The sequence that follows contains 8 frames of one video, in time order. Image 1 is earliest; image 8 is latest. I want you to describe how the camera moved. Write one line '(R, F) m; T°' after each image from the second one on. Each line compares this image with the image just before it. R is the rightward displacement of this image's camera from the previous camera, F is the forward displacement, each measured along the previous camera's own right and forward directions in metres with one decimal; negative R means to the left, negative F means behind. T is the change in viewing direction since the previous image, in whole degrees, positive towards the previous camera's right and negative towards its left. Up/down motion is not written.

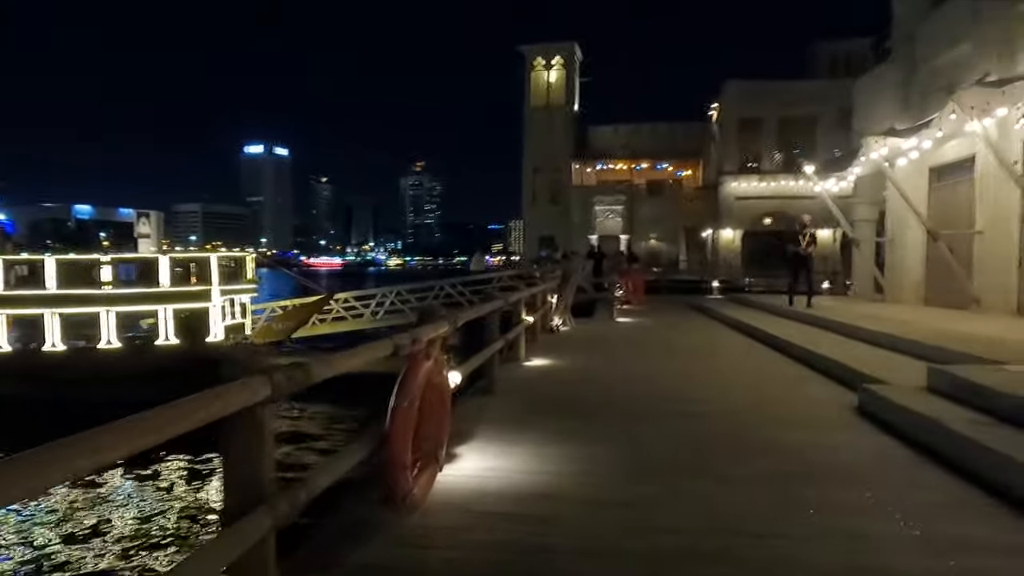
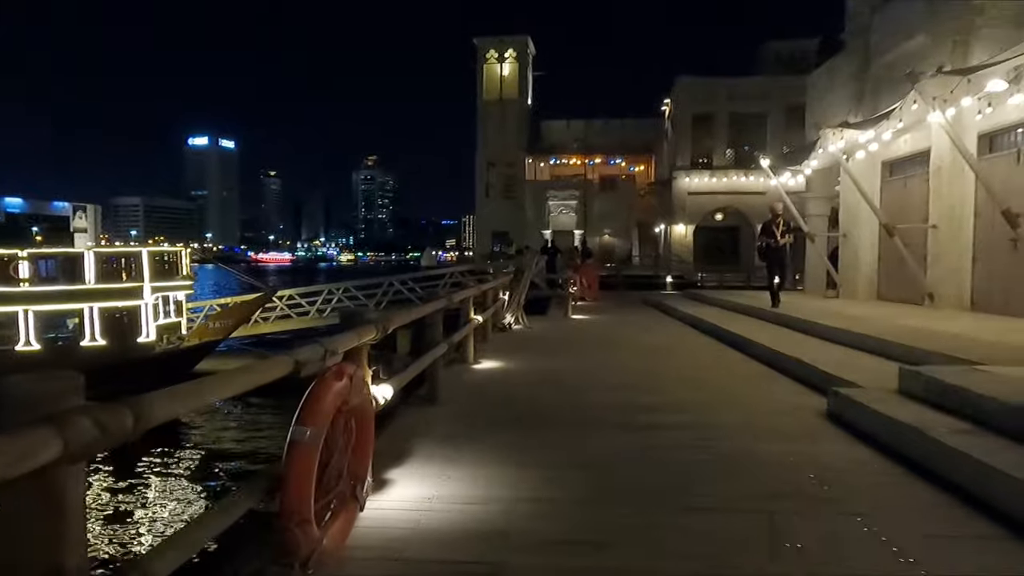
(+0.1, +0.6) m; +4°
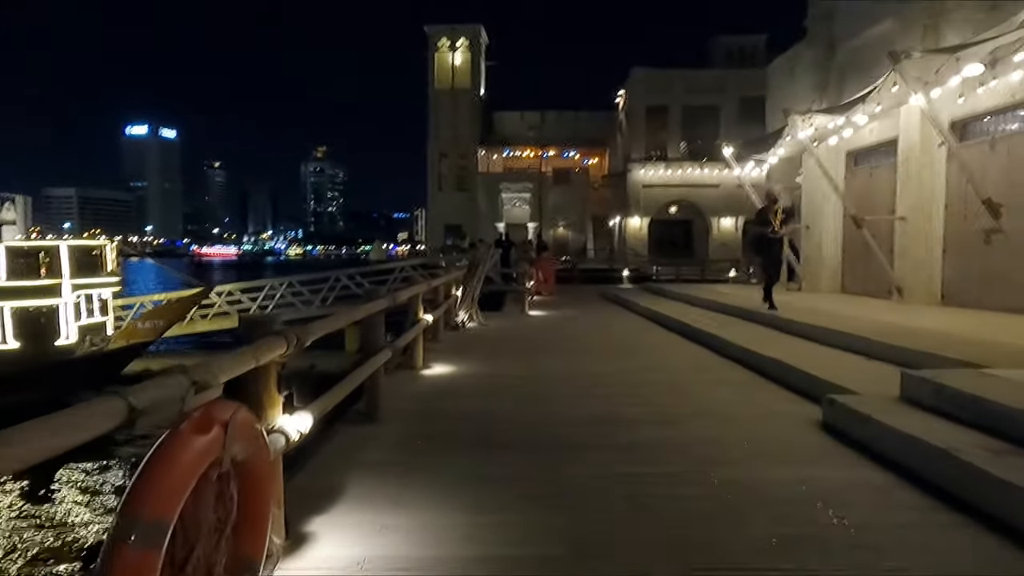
(0.0, +0.9) m; +4°
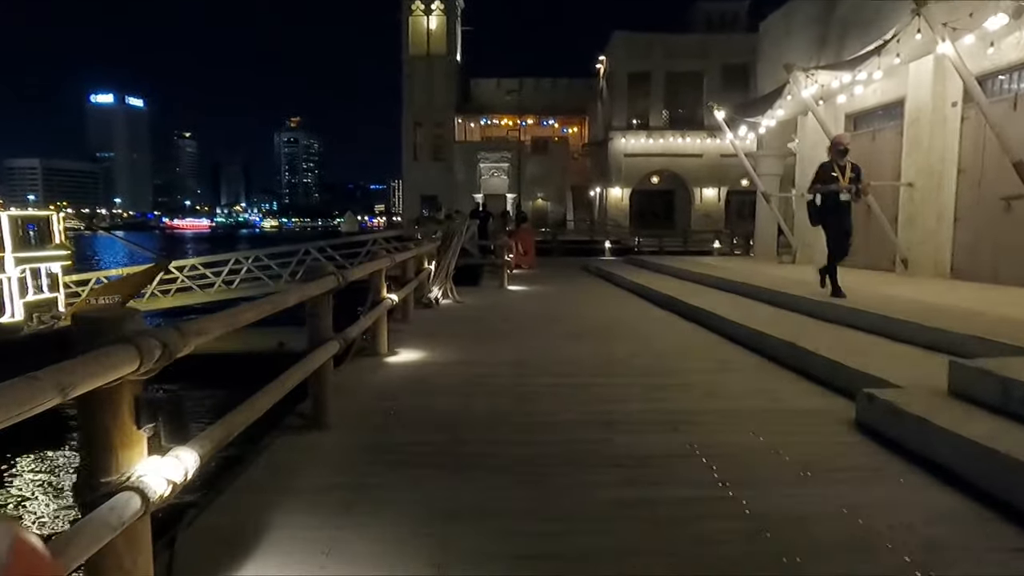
(0.0, +1.0) m; +2°
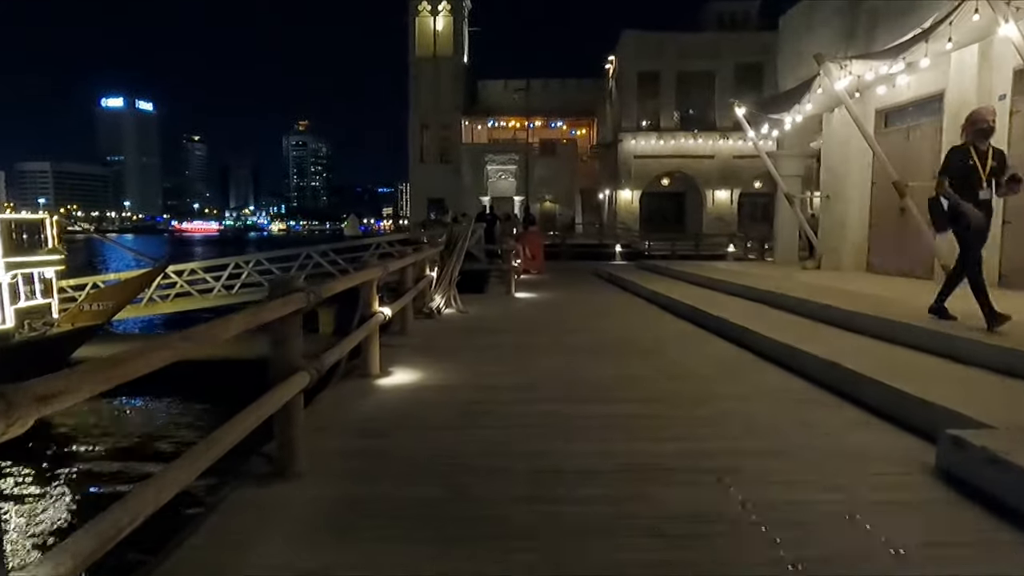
(0.0, +0.8) m; -1°
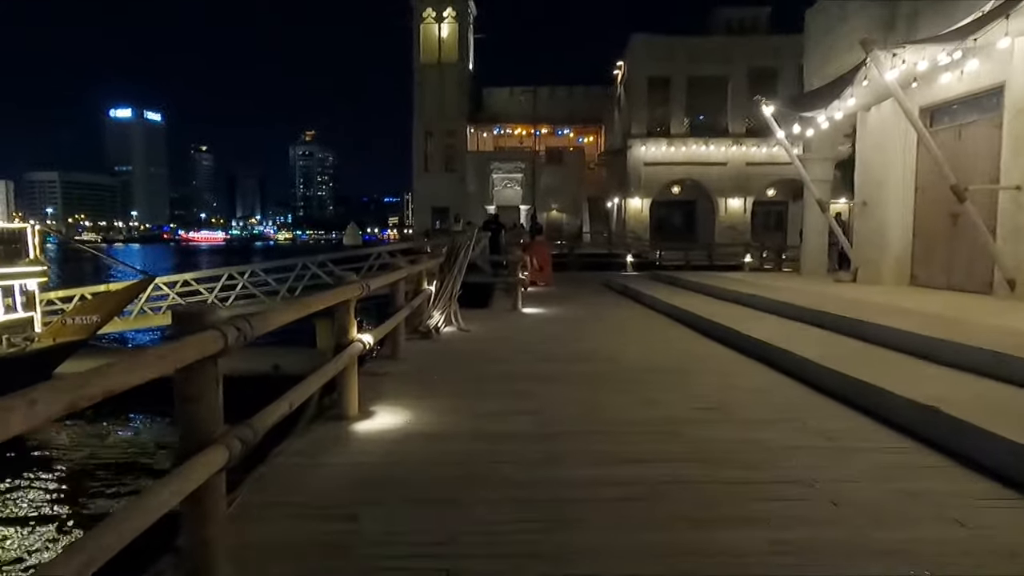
(0.0, +1.1) m; 0°
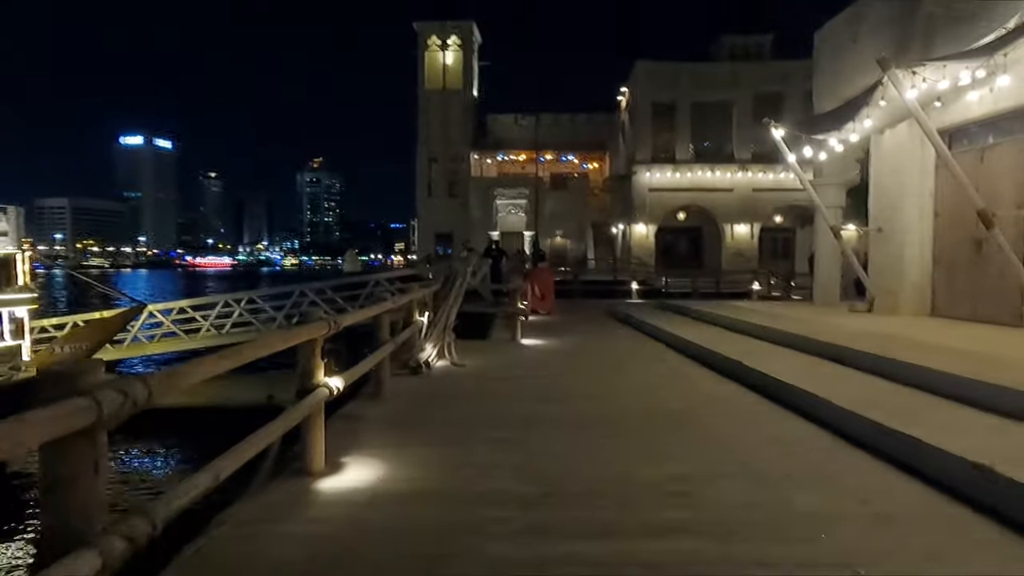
(+0.1, +0.5) m; 0°
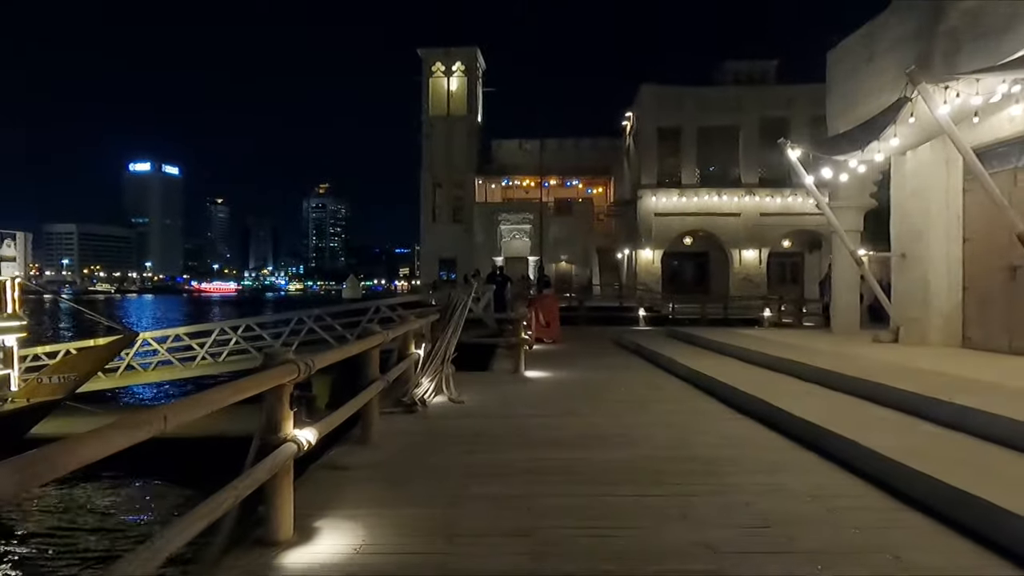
(0.0, +0.6) m; 0°
